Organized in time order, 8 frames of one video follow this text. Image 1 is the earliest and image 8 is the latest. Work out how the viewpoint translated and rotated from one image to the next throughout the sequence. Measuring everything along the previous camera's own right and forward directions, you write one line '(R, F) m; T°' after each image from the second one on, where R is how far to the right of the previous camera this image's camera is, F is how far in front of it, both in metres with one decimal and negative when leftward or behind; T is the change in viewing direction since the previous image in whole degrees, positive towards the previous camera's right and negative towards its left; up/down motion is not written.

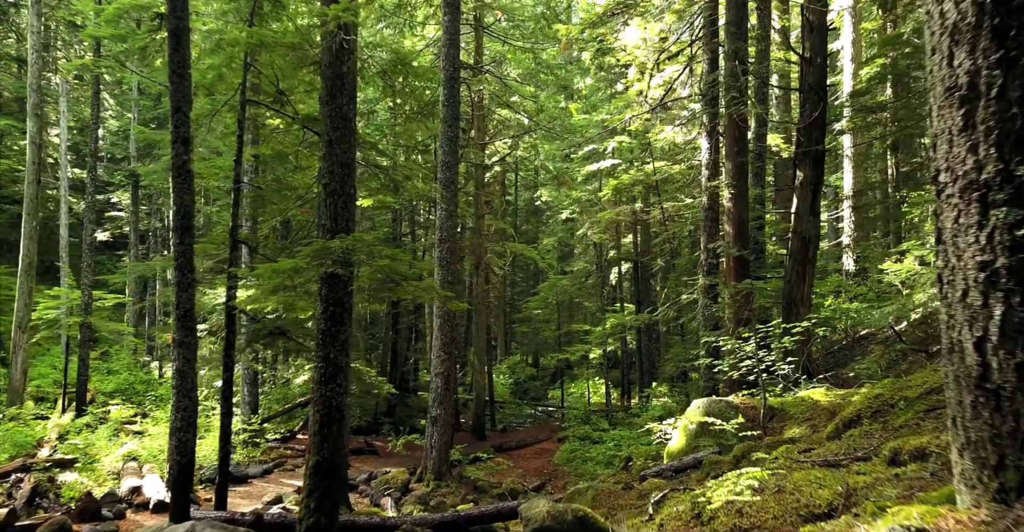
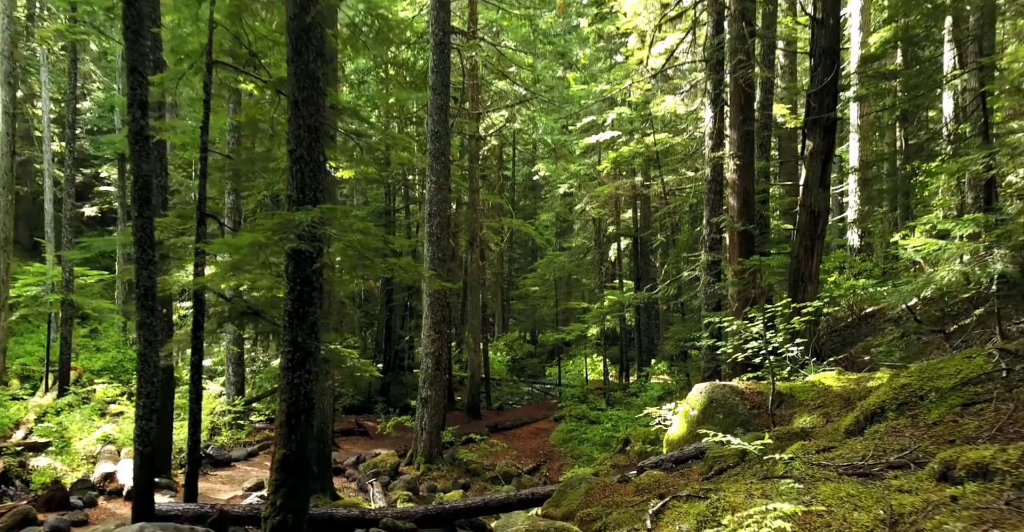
(+0.1, +0.7) m; 0°
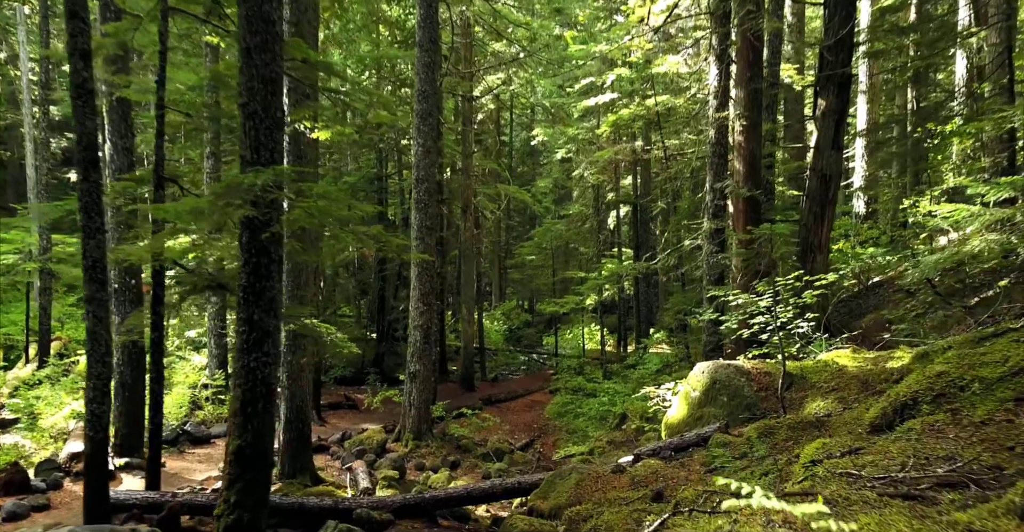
(+0.1, +0.8) m; 0°
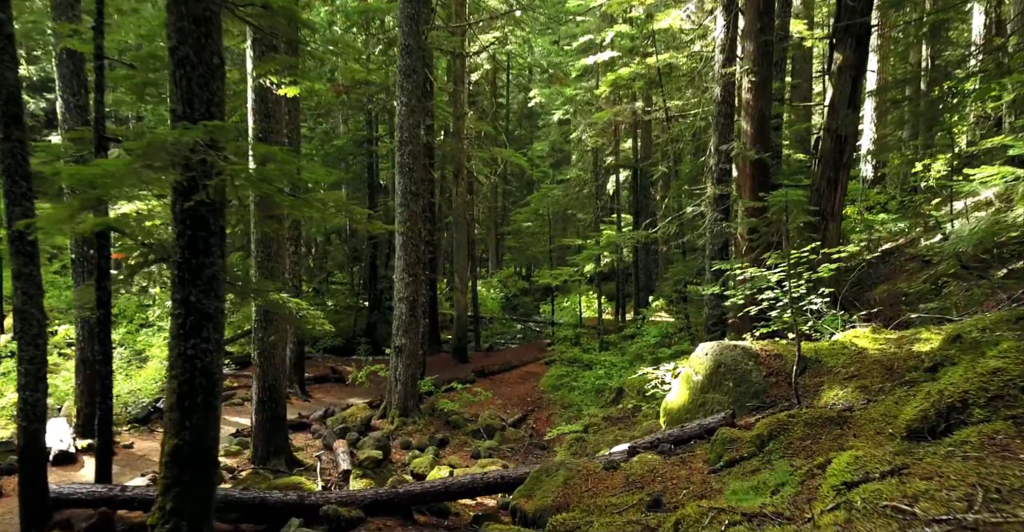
(+0.2, +0.9) m; 0°
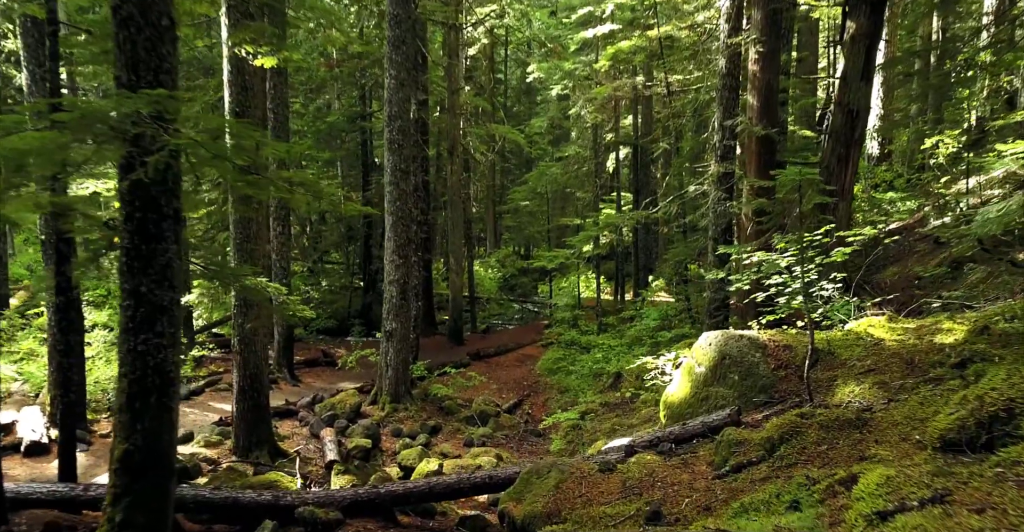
(+0.1, +0.6) m; 0°
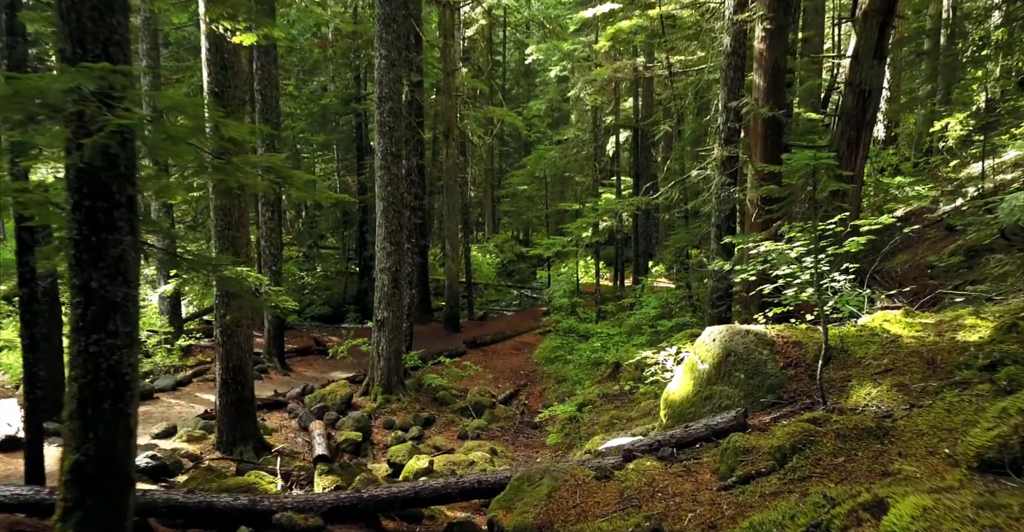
(+0.1, +0.5) m; 0°
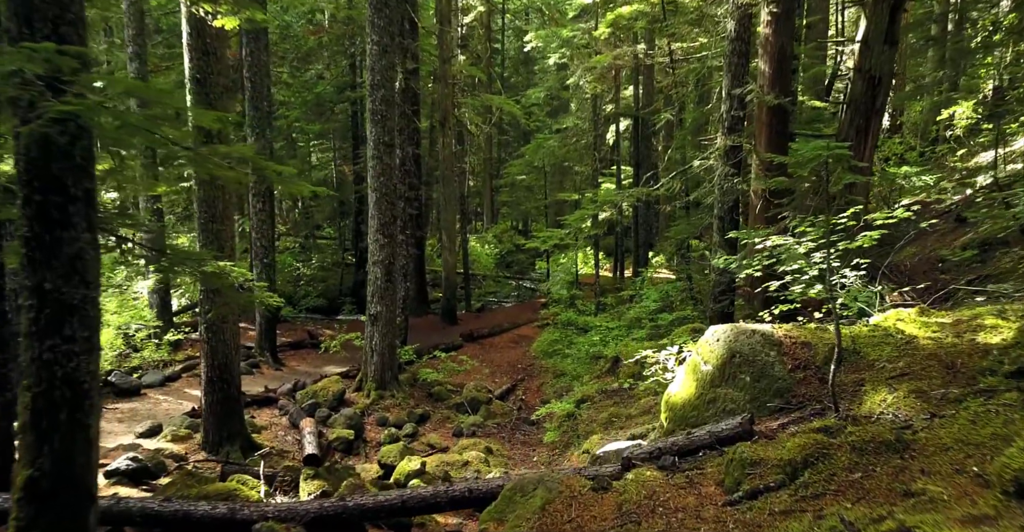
(+0.1, +0.4) m; 0°
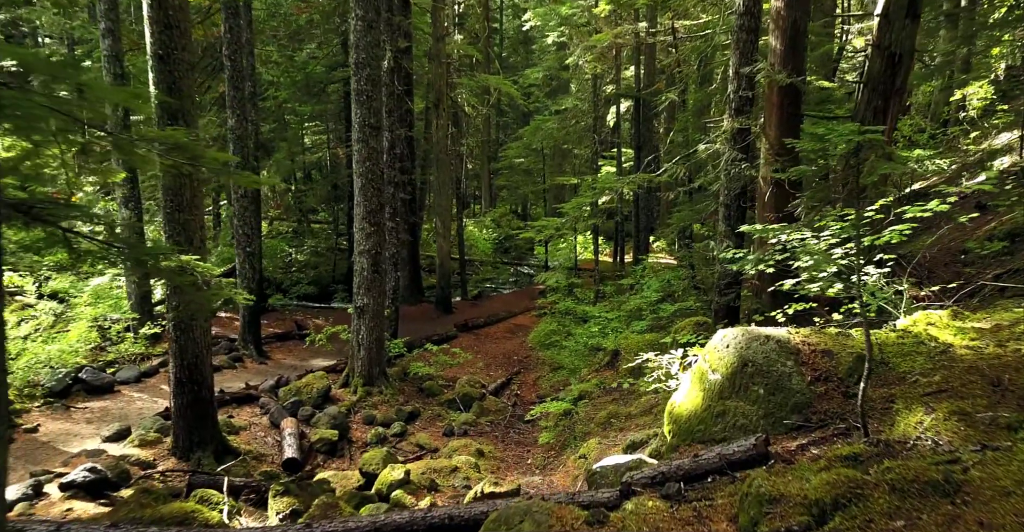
(+0.1, +0.7) m; 0°
